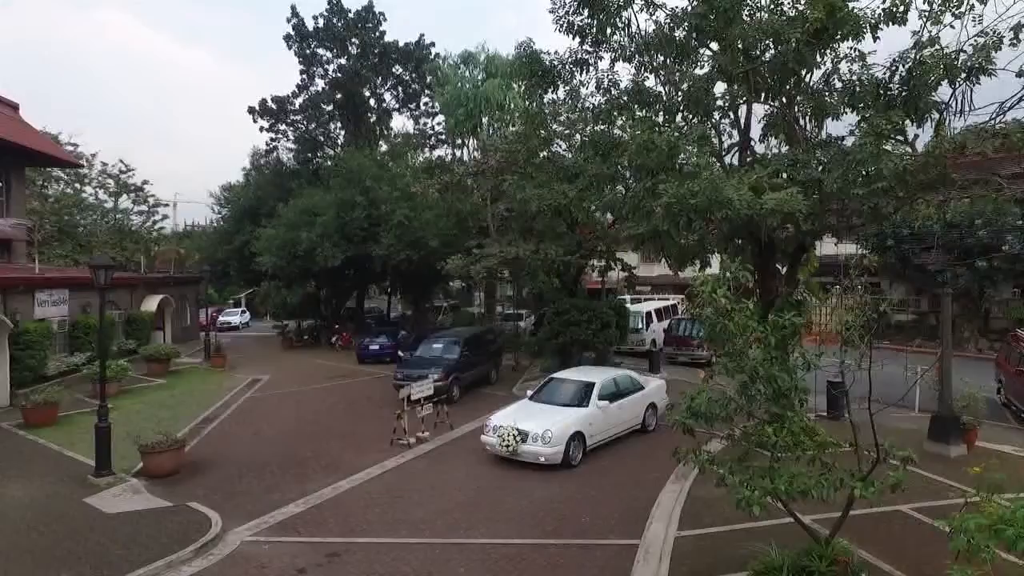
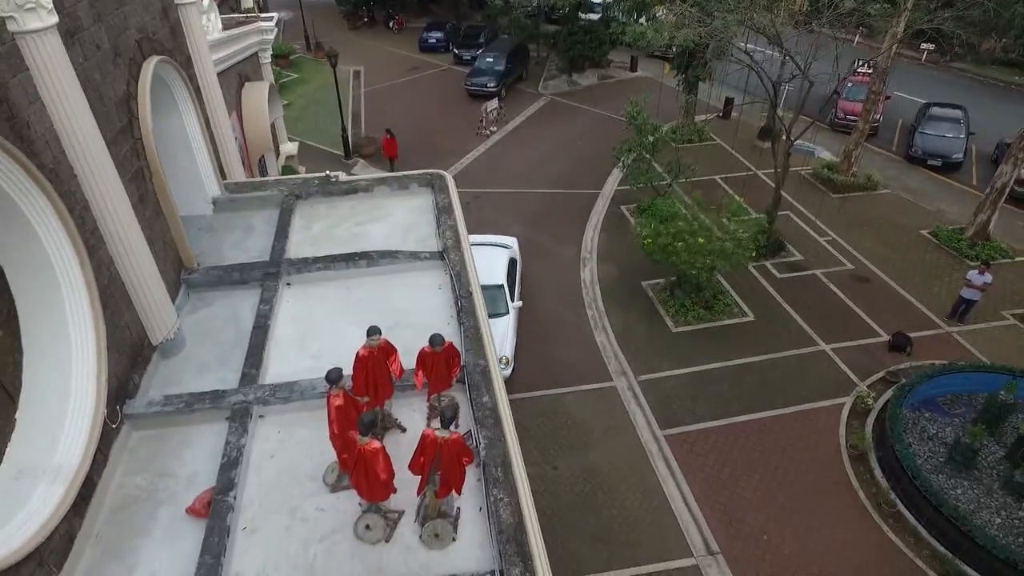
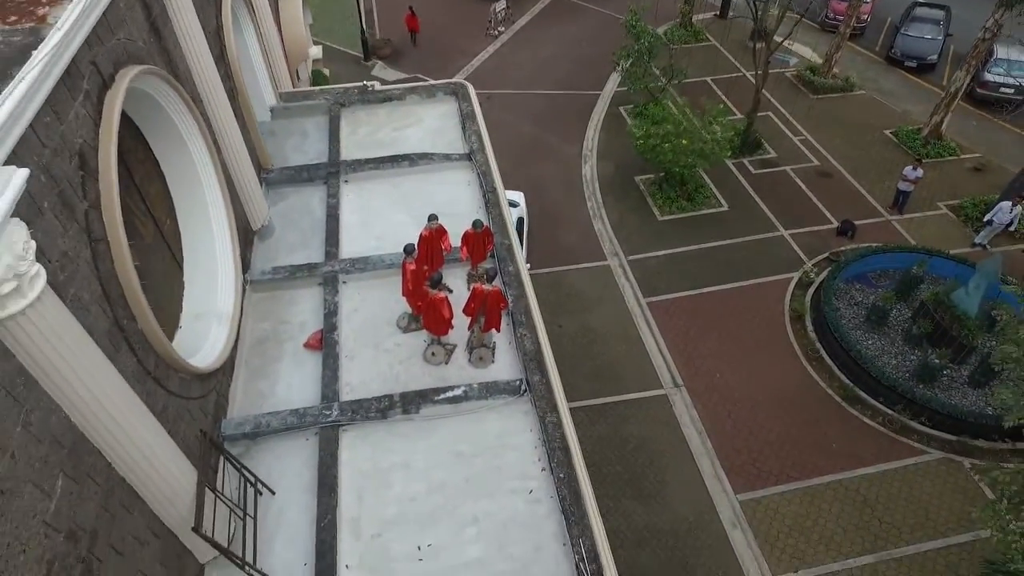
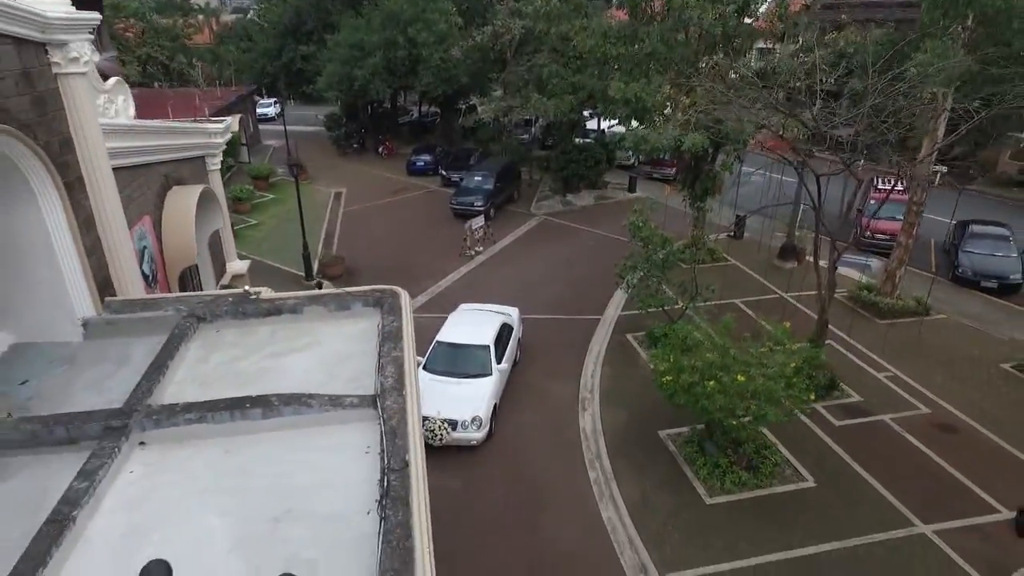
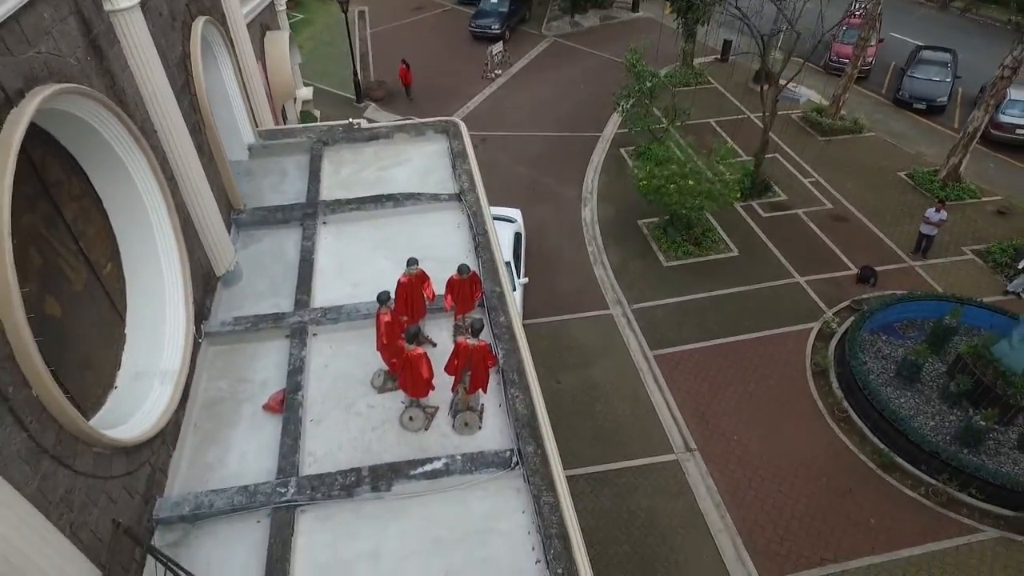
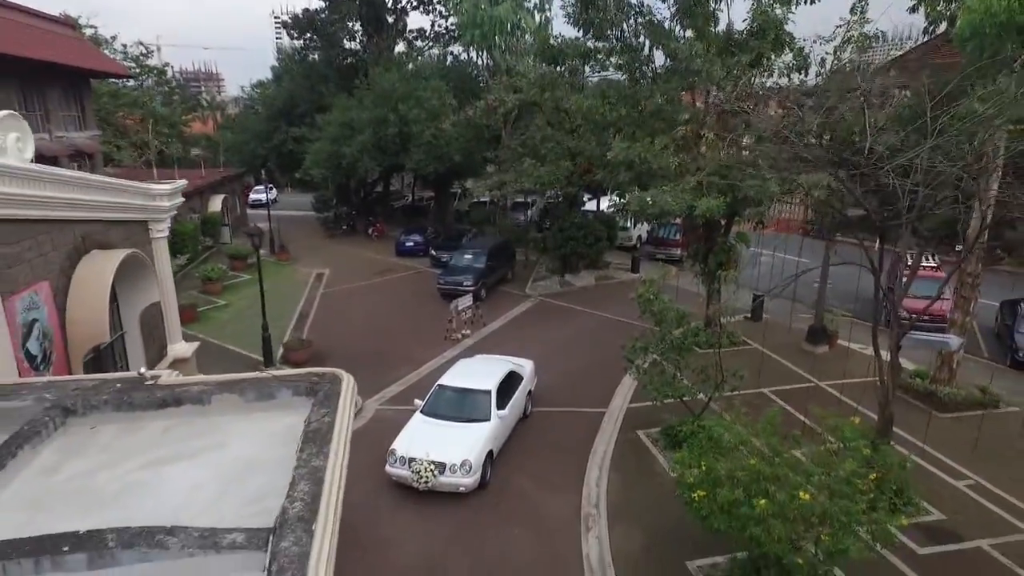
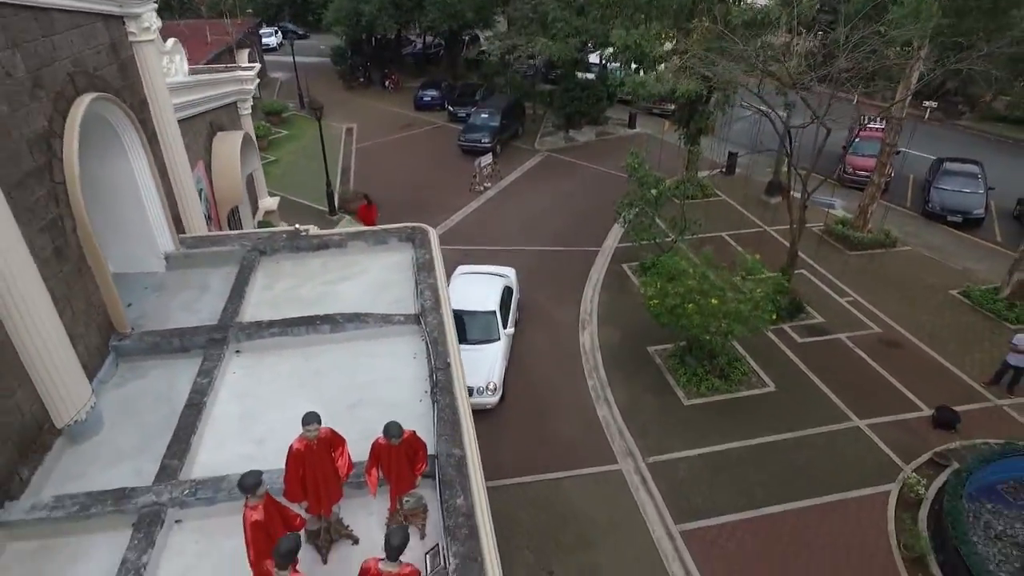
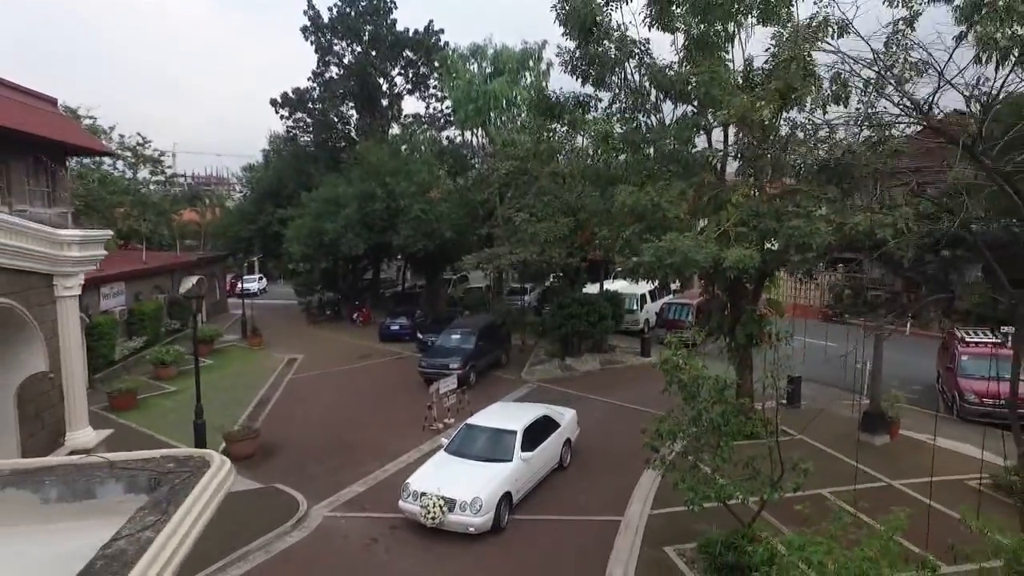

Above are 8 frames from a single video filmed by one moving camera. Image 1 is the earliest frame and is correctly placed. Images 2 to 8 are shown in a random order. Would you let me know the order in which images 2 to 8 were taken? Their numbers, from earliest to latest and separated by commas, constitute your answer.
8, 6, 4, 7, 2, 5, 3
